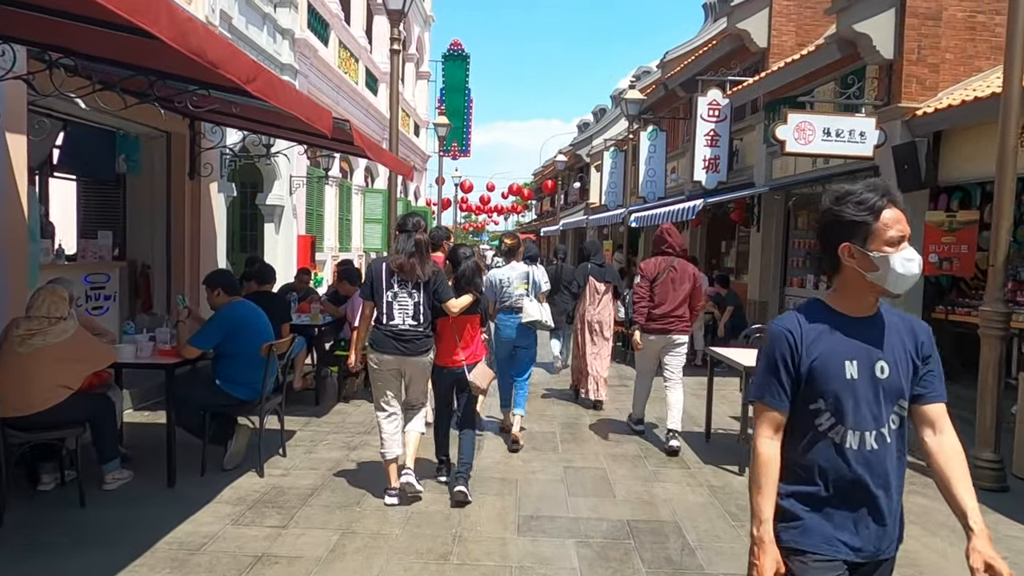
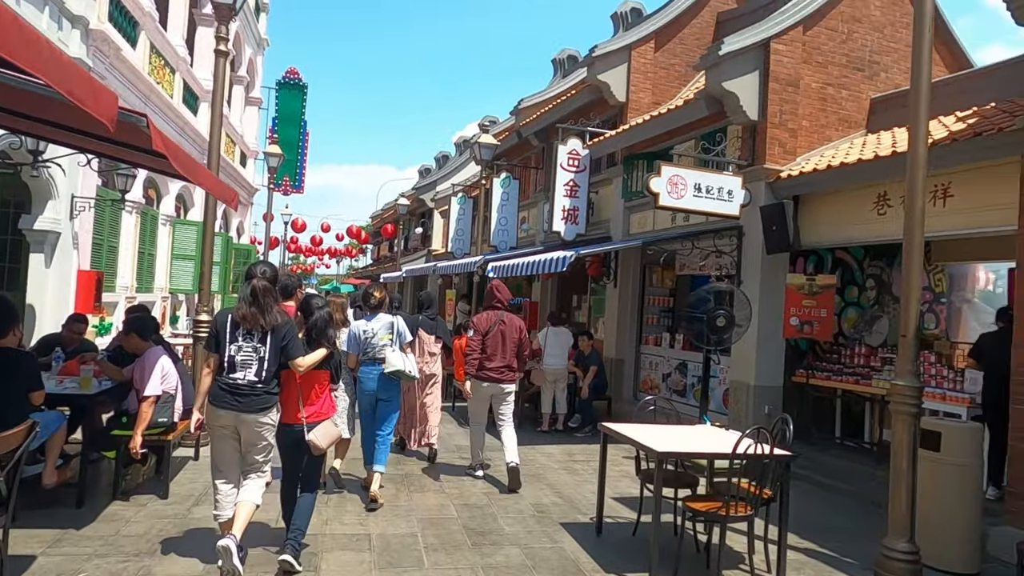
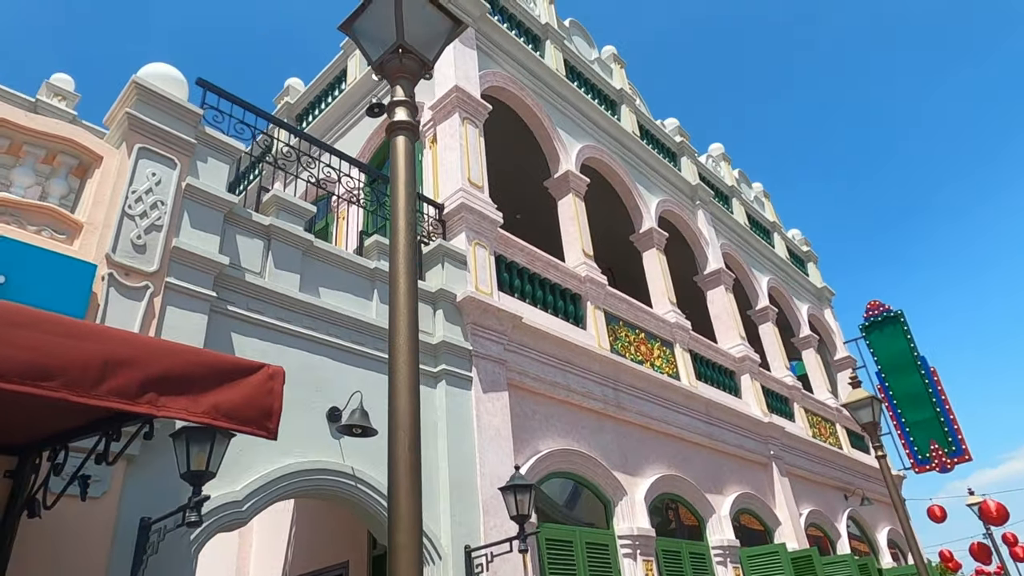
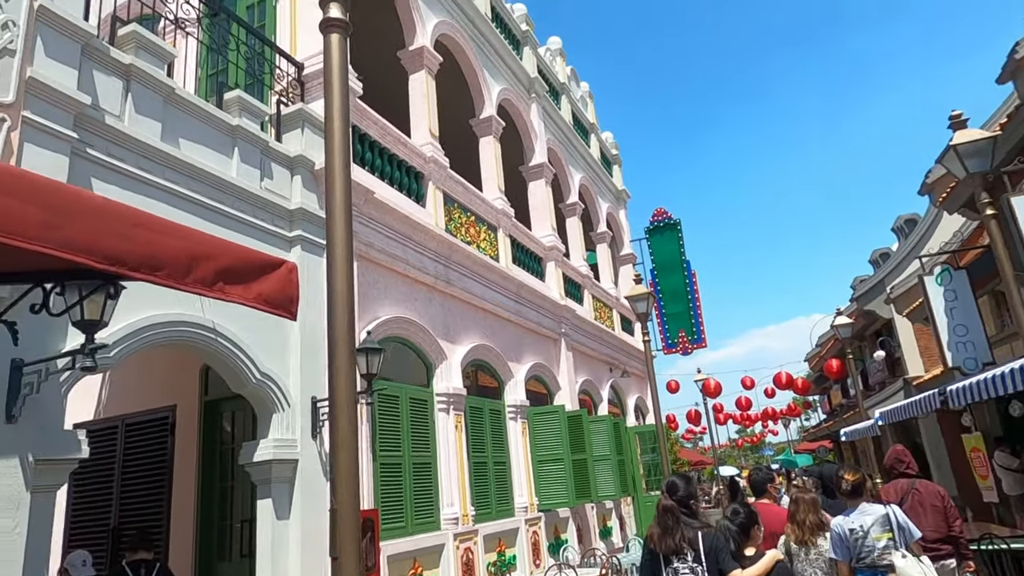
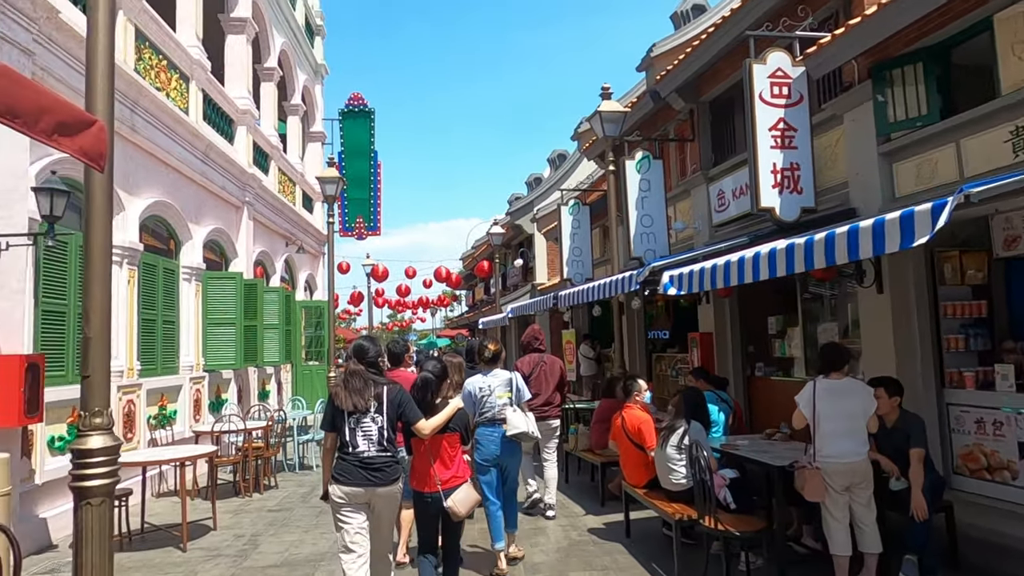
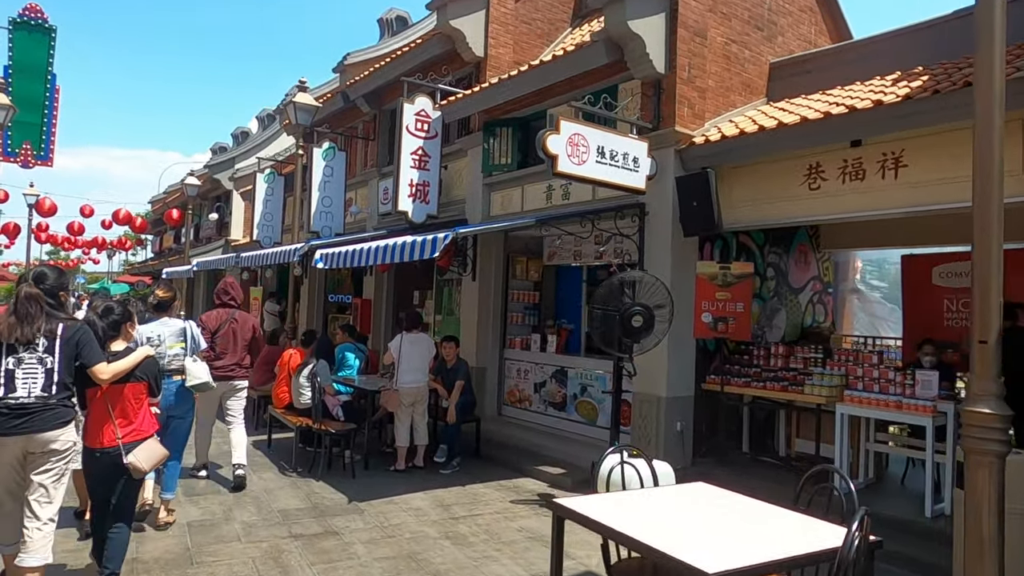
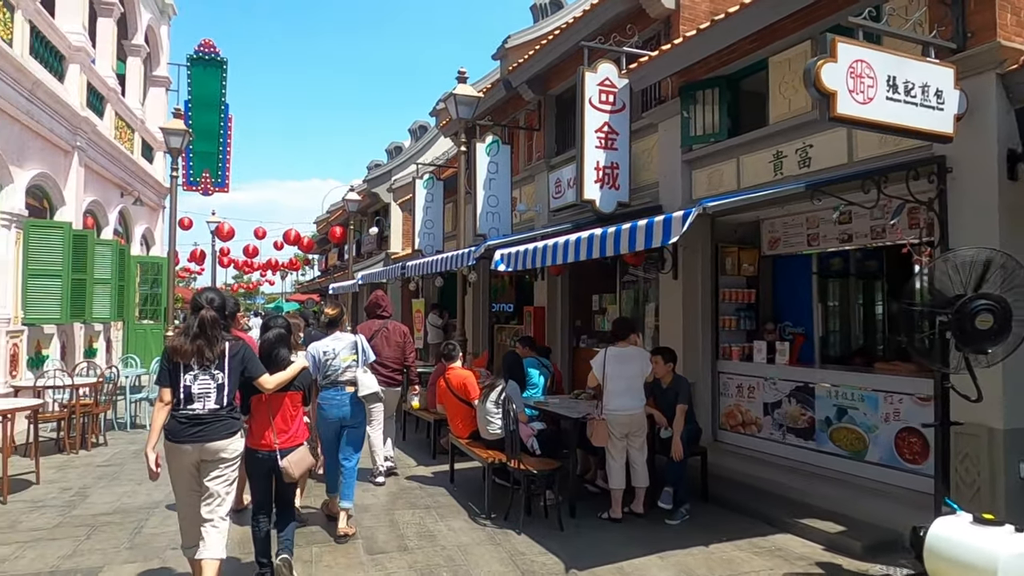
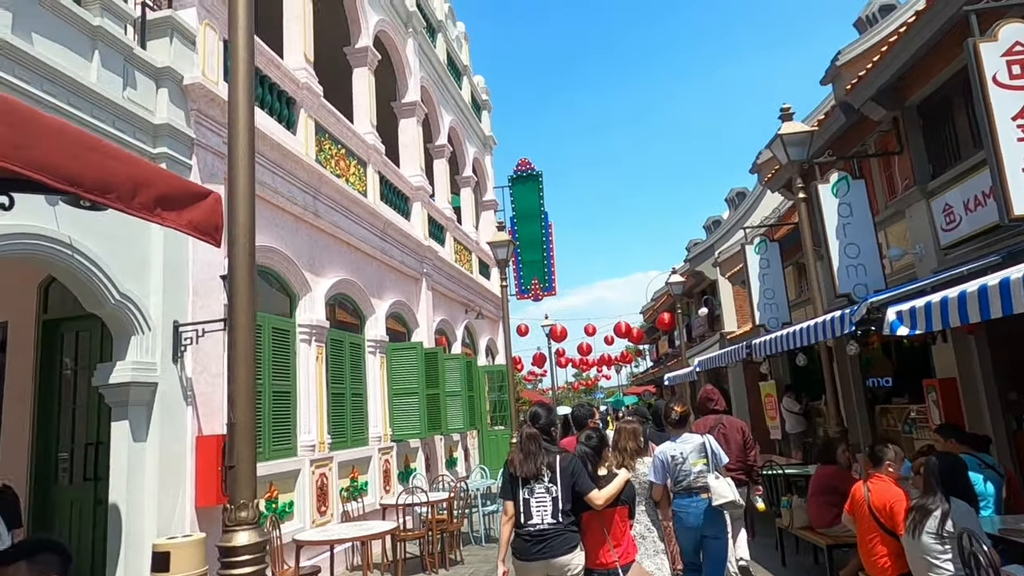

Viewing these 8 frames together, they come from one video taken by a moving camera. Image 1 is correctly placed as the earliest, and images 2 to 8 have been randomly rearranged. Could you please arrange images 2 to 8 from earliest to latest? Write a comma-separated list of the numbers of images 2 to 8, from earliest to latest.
2, 6, 7, 5, 8, 4, 3
